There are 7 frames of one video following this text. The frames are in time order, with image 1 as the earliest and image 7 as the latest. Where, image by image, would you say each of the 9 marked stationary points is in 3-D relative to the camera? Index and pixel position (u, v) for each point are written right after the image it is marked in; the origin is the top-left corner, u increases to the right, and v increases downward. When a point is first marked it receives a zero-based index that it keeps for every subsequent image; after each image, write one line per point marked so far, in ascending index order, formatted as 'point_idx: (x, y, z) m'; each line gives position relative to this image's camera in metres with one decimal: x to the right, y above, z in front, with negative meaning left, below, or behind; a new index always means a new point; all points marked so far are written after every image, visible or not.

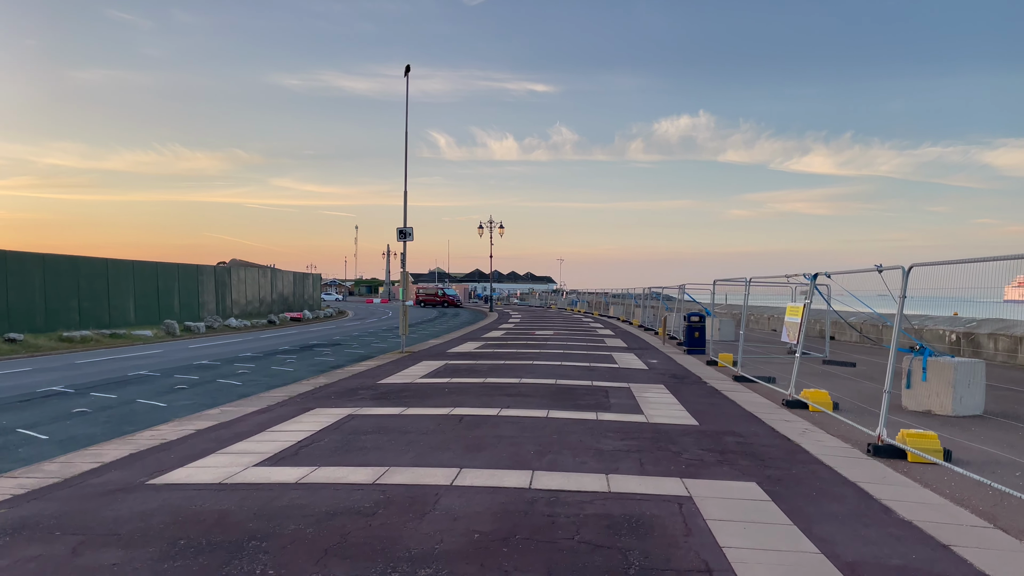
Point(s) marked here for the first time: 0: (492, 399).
0: (-0.3, -1.4, +10.3) m
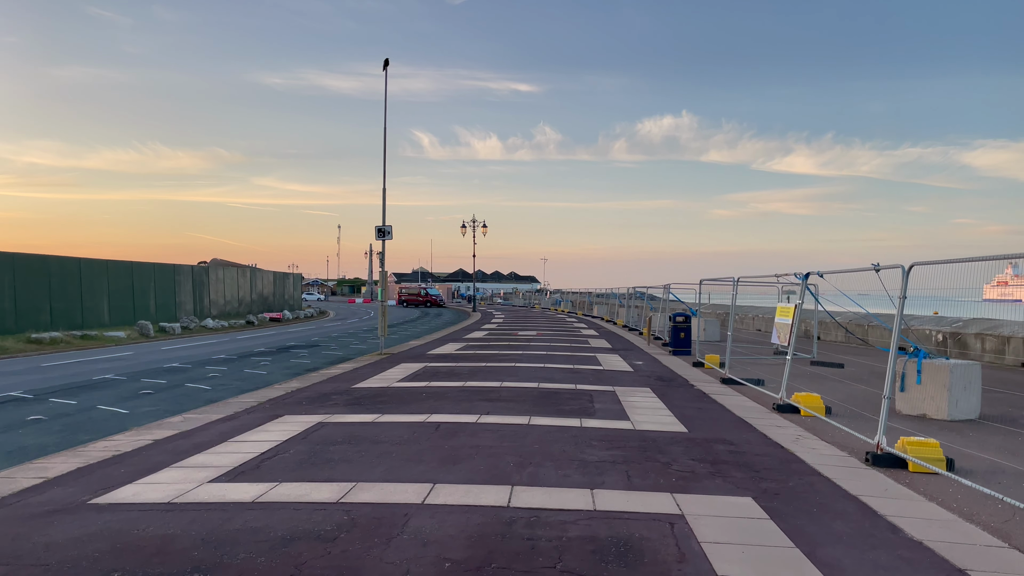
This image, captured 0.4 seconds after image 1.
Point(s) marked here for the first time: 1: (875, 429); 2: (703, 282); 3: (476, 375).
0: (-0.5, -1.4, +9.8) m
1: (+4.0, -1.6, +8.9) m
2: (+4.0, +0.1, +16.6) m
3: (-0.6, -1.4, +13.4) m
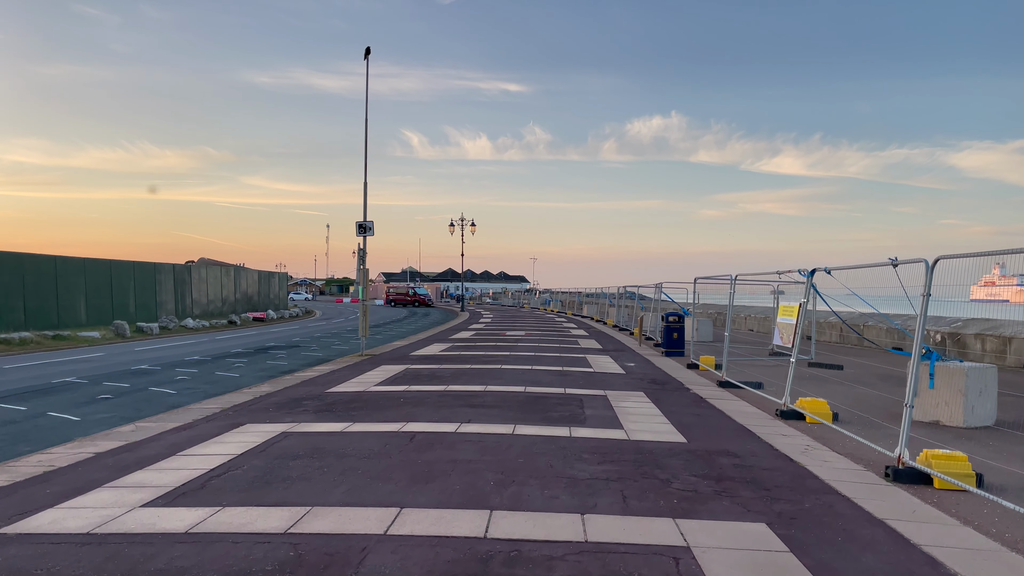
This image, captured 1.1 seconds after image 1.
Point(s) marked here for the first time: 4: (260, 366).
0: (-0.7, -1.4, +9.1) m
1: (+3.9, -1.5, +8.2) m
2: (+3.7, +0.2, +15.9) m
3: (-0.8, -1.4, +12.7) m
4: (-5.1, -1.6, +16.1) m
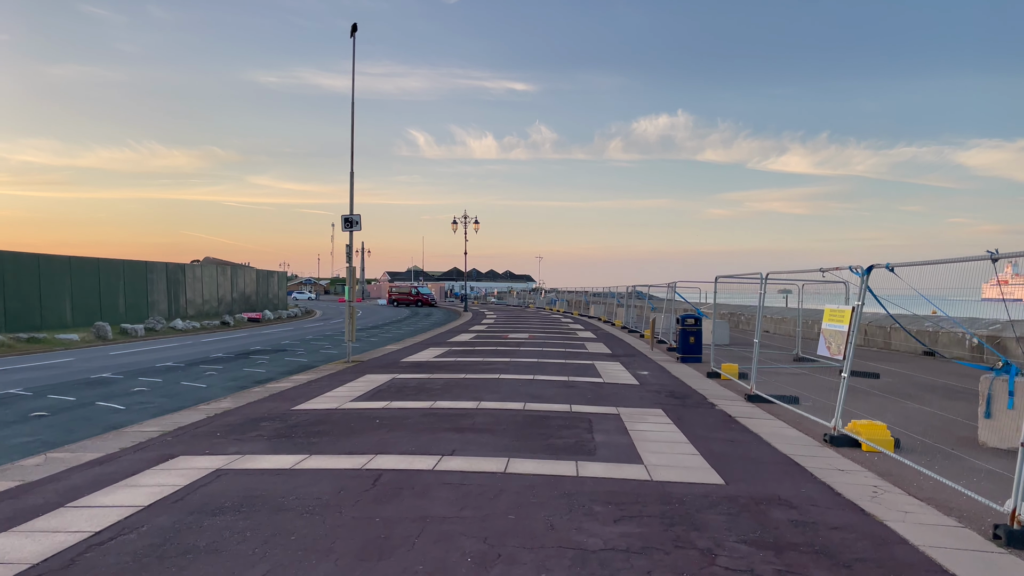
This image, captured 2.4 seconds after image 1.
0: (-0.7, -1.4, +7.5) m
1: (+3.8, -1.5, +6.7) m
2: (+3.7, +0.2, +14.3) m
3: (-0.9, -1.4, +11.1) m
4: (-5.1, -1.6, +14.6) m
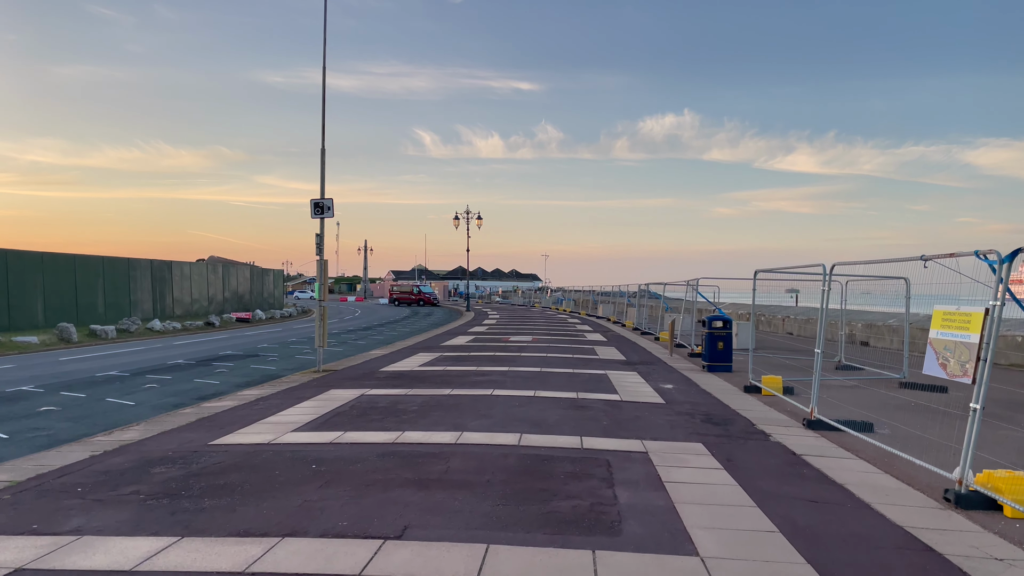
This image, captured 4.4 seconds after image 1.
0: (-0.8, -1.4, +5.2) m
1: (+3.7, -1.5, +4.3) m
2: (+3.6, +0.2, +11.9) m
3: (-0.9, -1.4, +8.7) m
4: (-5.1, -1.5, +12.3) m
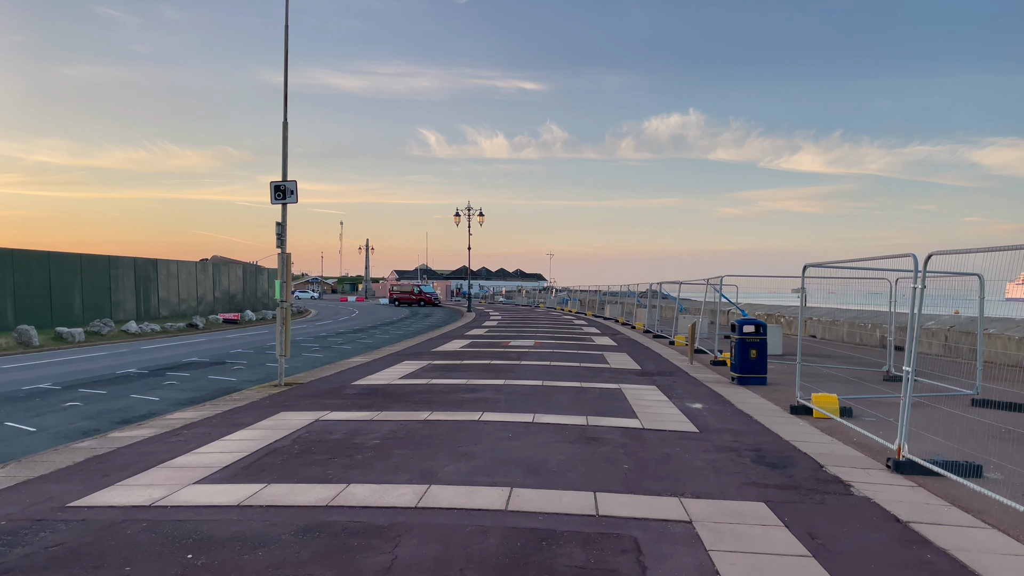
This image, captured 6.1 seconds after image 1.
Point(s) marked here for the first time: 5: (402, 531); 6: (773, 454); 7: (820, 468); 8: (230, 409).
0: (-0.9, -1.3, +3.1) m
1: (+3.6, -1.5, +2.1) m
2: (+3.6, +0.2, +9.8) m
3: (-1.0, -1.3, +6.6) m
4: (-5.2, -1.5, +10.2) m
5: (-0.6, -1.3, +4.4) m
6: (+2.2, -1.4, +6.9) m
7: (+2.5, -1.4, +6.5) m
8: (-3.2, -1.4, +9.2) m
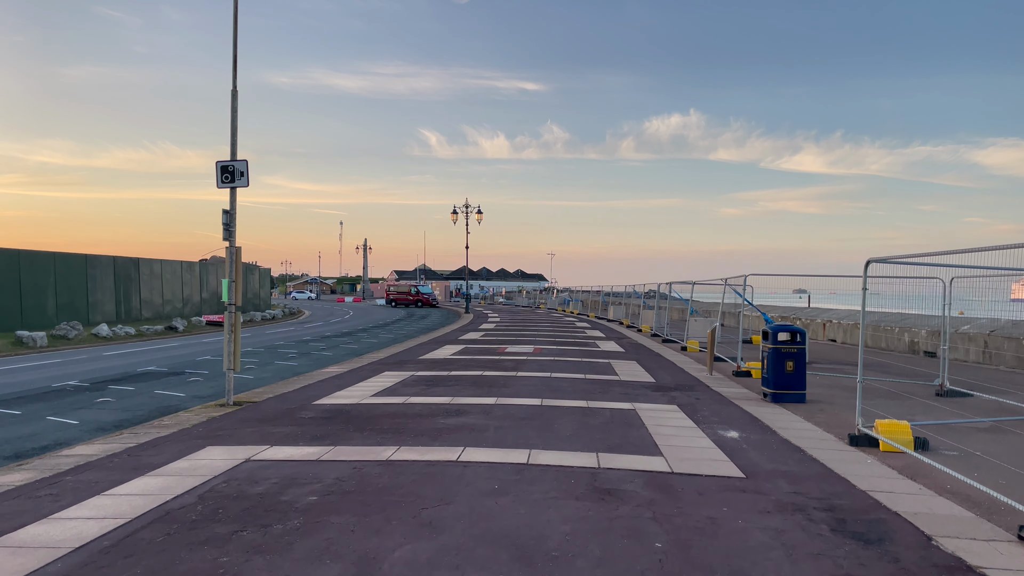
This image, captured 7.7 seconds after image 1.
0: (-1.0, -1.3, +1.2) m
1: (+3.5, -1.5, +0.3) m
2: (+3.5, +0.2, +7.9) m
3: (-1.1, -1.3, +4.8) m
4: (-5.3, -1.5, +8.3) m
5: (-0.7, -1.3, +2.5) m
6: (+2.2, -1.4, +5.0) m
7: (+2.4, -1.4, +4.6) m
8: (-3.3, -1.4, +7.3) m
